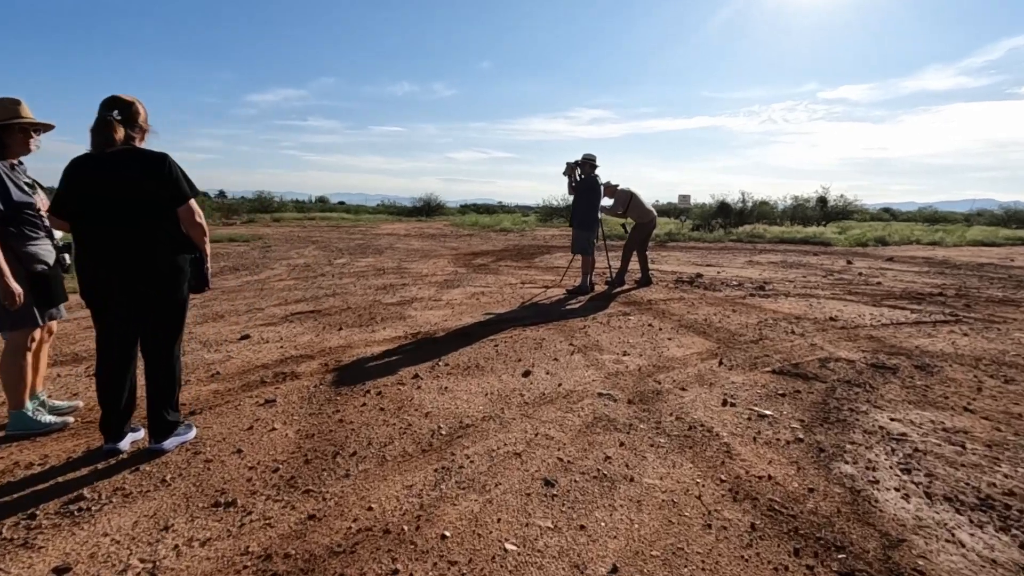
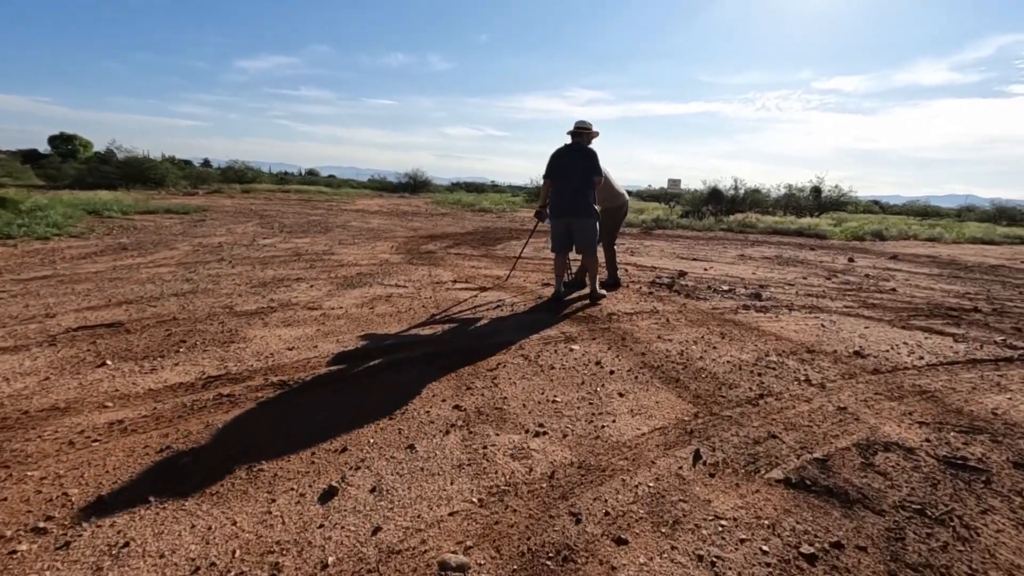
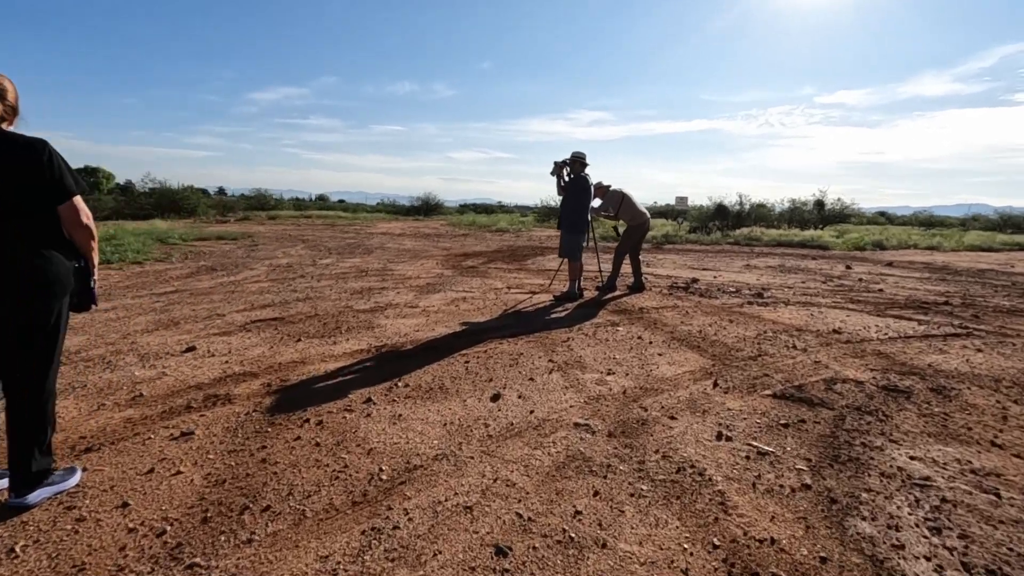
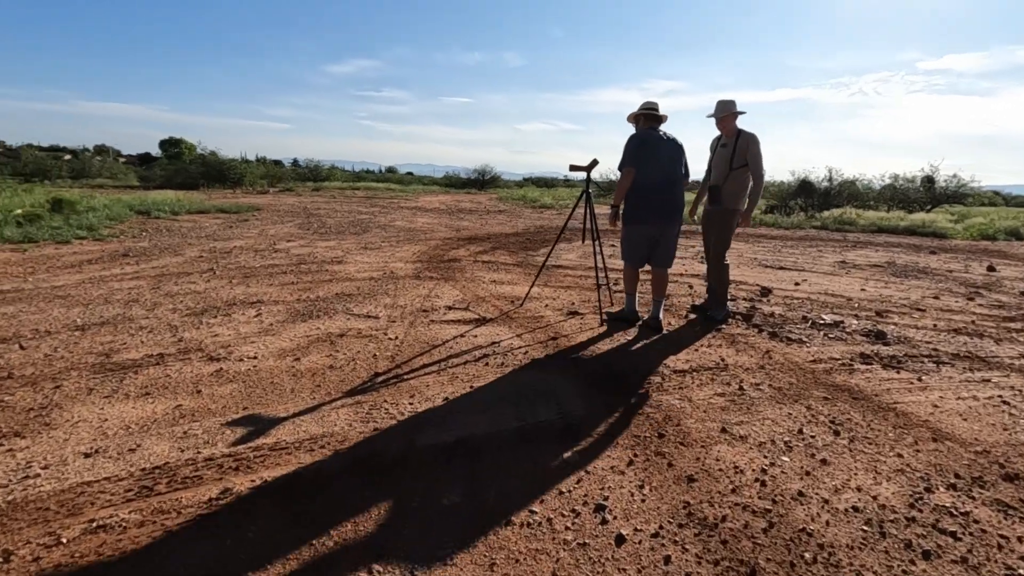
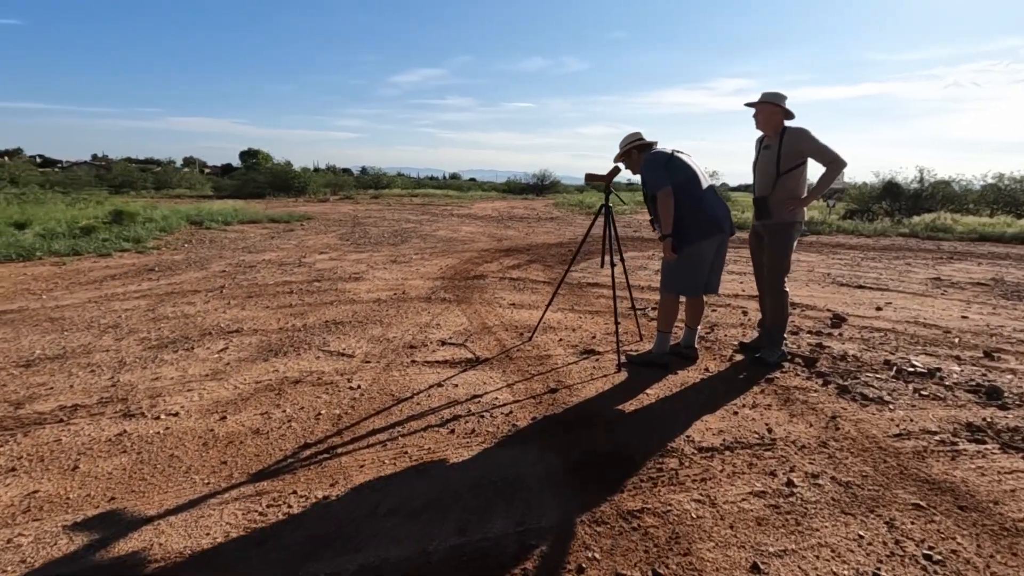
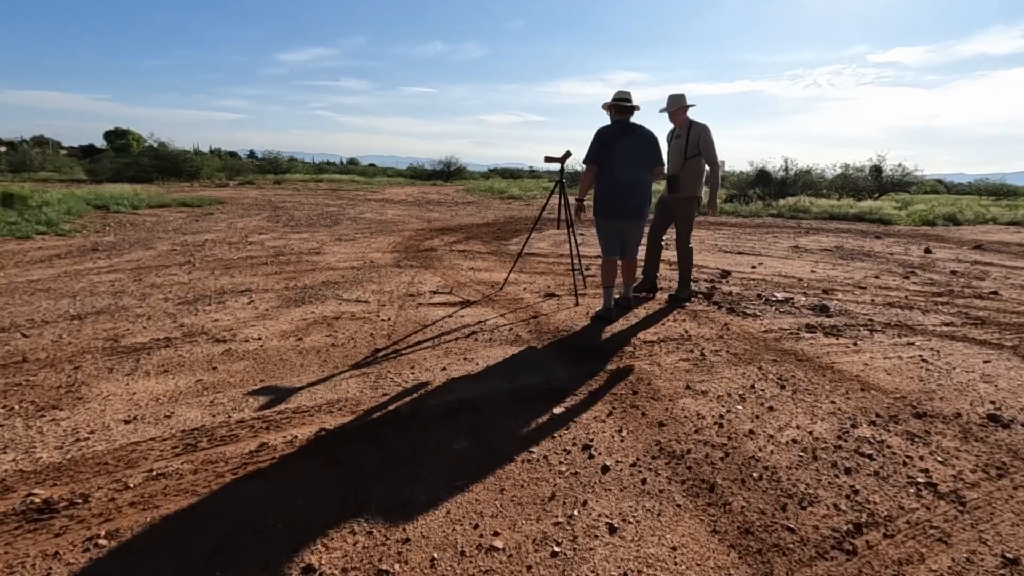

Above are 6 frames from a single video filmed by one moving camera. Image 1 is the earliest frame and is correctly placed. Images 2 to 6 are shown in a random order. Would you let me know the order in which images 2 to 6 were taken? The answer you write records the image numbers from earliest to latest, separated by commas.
3, 2, 6, 4, 5
